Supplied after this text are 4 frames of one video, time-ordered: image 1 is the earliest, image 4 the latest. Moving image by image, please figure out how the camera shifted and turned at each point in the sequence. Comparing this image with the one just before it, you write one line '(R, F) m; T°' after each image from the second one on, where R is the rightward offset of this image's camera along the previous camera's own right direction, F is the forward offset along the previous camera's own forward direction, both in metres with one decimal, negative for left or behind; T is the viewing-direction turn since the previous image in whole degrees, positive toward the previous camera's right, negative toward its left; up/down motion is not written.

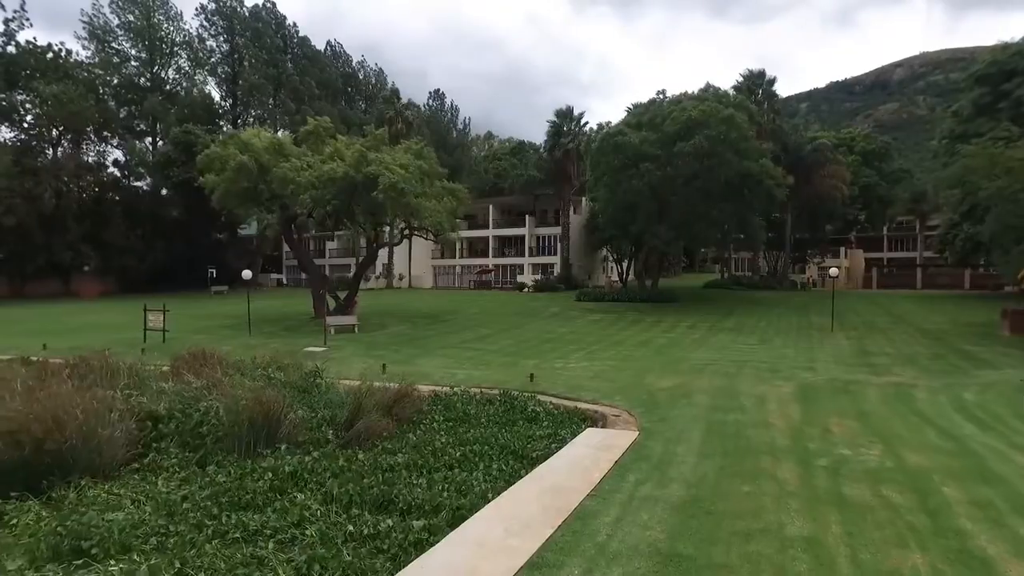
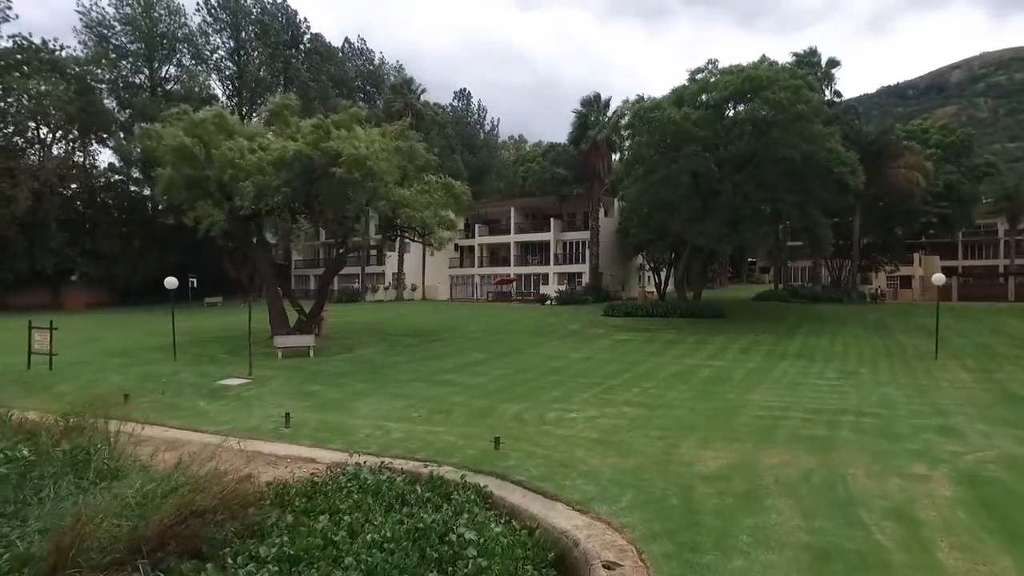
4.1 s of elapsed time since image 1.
(+1.3, +5.6) m; -4°
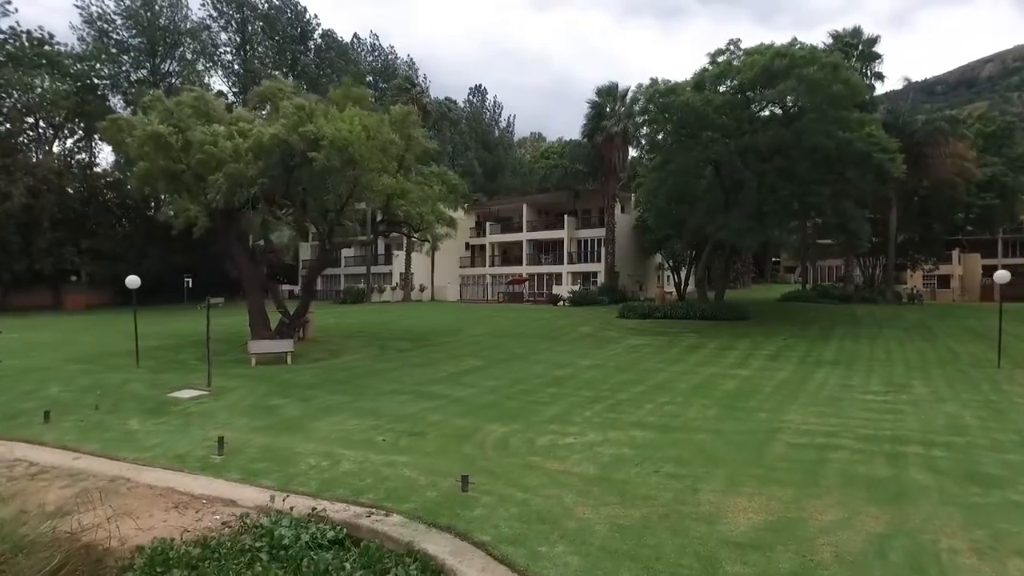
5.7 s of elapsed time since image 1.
(+0.6, +2.1) m; -2°
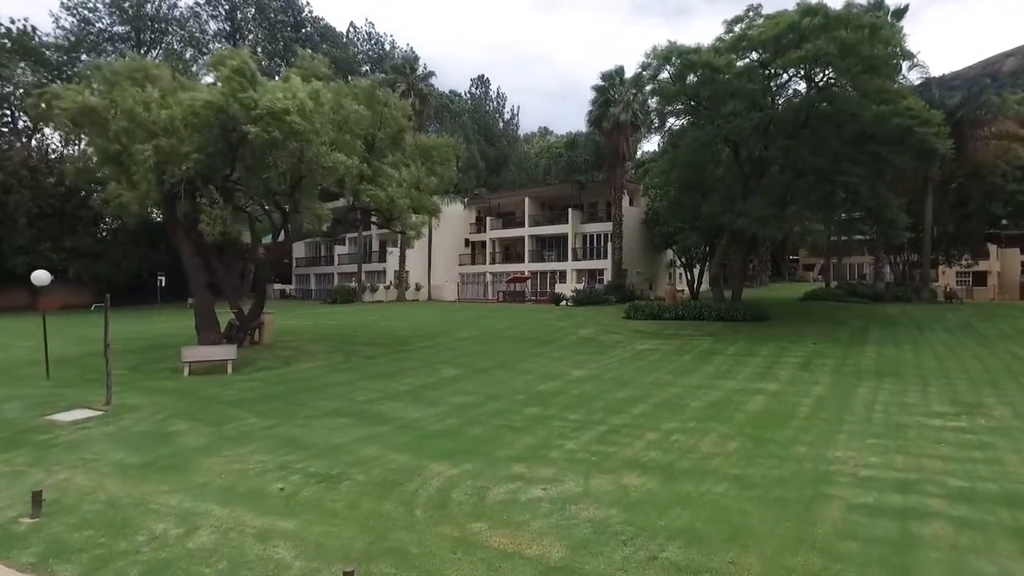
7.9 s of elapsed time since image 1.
(+0.7, +2.8) m; -1°
